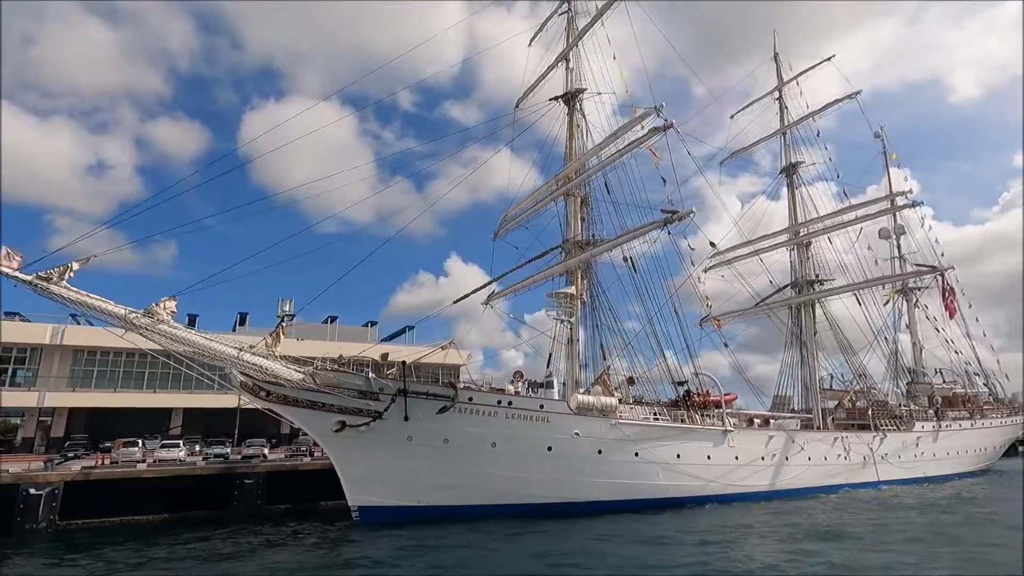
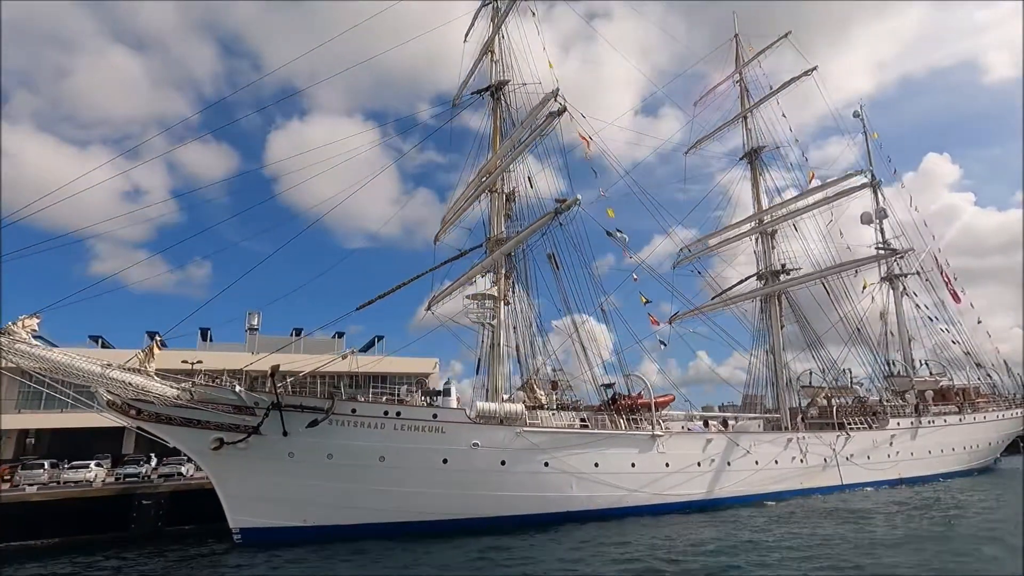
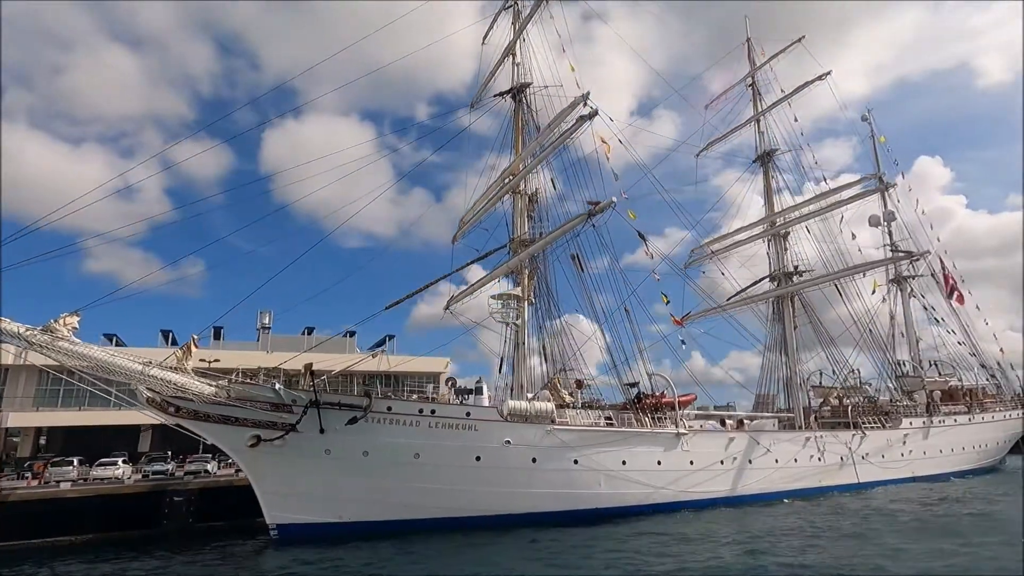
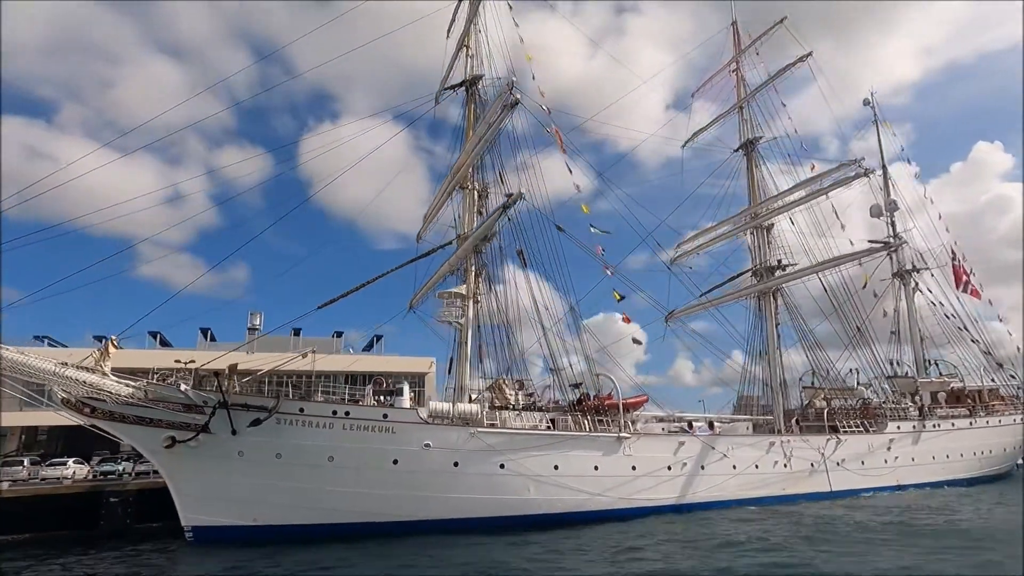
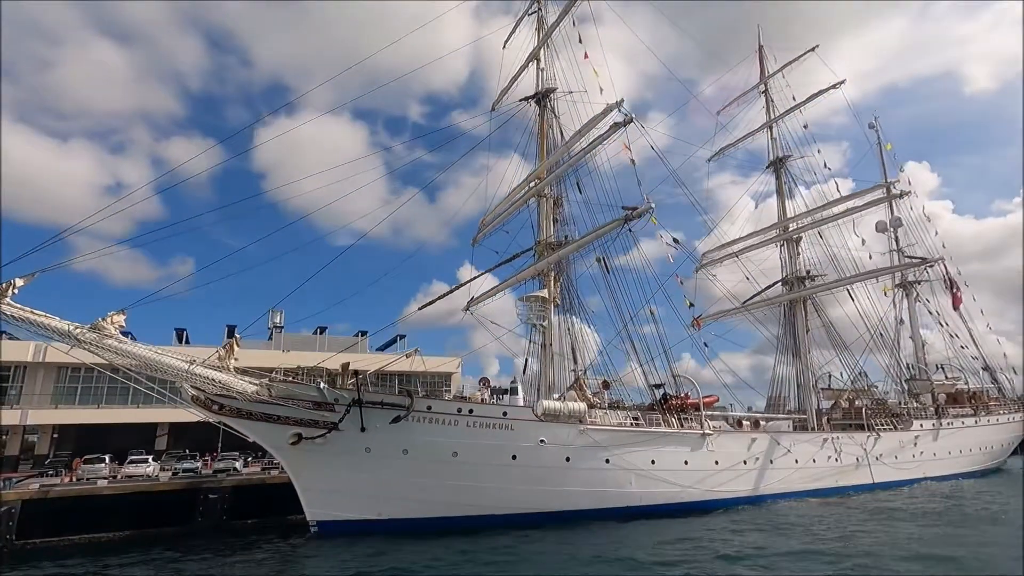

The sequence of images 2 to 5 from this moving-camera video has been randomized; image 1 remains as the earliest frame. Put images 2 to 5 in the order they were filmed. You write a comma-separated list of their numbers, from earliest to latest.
5, 3, 2, 4
